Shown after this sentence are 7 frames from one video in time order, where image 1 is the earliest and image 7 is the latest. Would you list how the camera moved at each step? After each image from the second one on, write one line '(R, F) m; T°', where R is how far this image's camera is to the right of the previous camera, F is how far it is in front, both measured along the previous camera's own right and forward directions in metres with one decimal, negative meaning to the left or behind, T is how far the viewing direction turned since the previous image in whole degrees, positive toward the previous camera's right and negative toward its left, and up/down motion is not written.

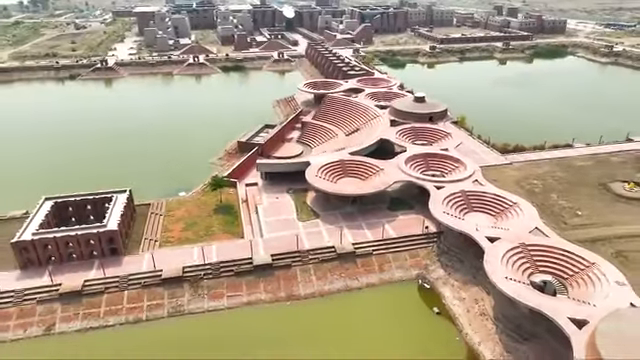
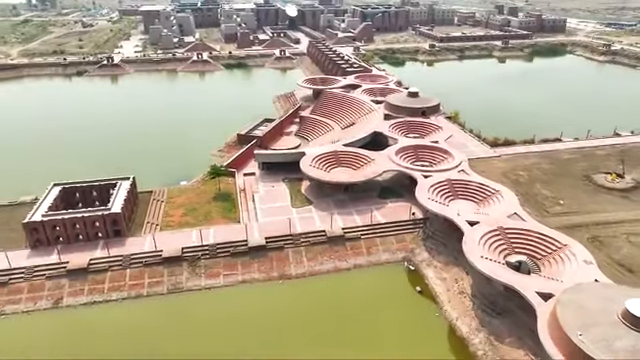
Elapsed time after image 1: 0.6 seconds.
(+0.8, -1.5) m; -1°
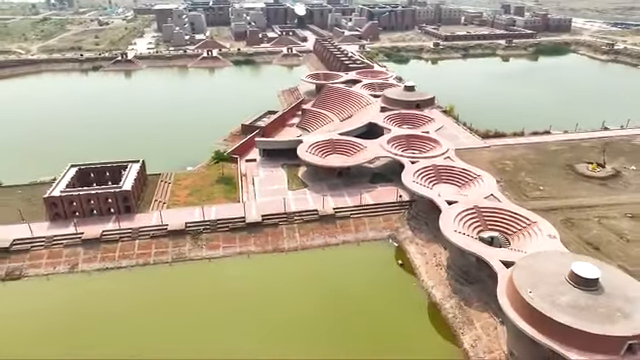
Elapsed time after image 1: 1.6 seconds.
(+1.2, -2.4) m; -1°
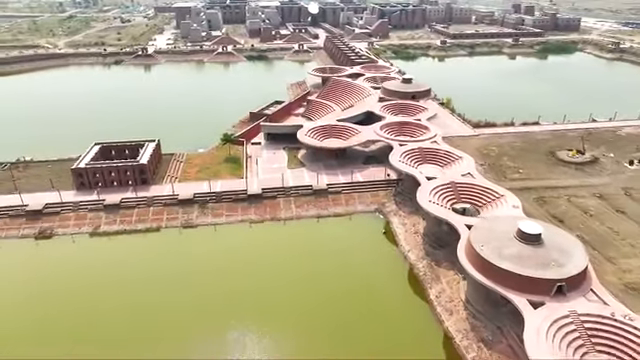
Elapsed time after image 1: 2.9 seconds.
(+1.6, -3.3) m; -2°
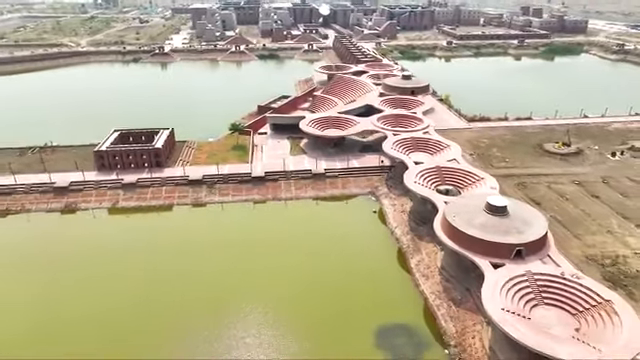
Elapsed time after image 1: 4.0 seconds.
(+1.2, -2.9) m; -2°
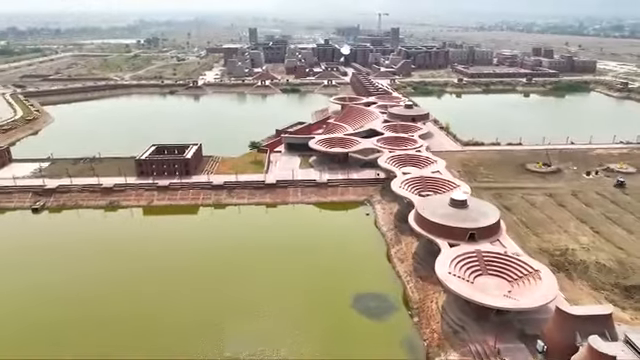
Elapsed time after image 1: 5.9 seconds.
(+2.1, -5.7) m; -3°
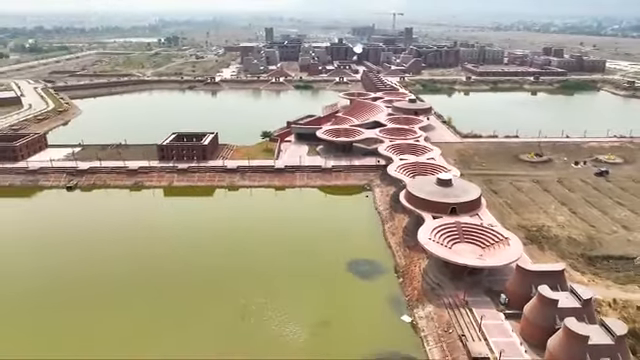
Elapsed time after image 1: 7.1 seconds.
(+1.1, -3.8) m; -2°
